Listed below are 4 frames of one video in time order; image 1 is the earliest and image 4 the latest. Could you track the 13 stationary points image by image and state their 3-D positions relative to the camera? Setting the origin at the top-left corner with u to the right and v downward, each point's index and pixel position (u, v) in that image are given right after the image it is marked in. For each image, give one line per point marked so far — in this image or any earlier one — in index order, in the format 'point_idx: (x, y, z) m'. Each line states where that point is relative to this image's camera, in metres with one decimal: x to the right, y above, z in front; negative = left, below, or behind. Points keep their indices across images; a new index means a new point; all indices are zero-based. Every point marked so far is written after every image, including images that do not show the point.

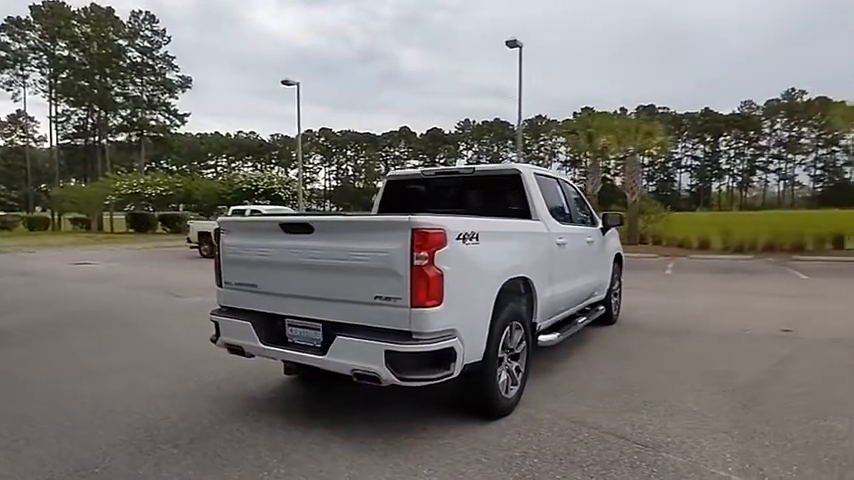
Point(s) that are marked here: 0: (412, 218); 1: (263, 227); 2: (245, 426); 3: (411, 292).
0: (-0.1, +0.1, +3.4) m
1: (-1.3, +0.1, +4.1) m
2: (-1.4, -1.5, +4.1) m
3: (-0.1, -0.4, +3.5) m
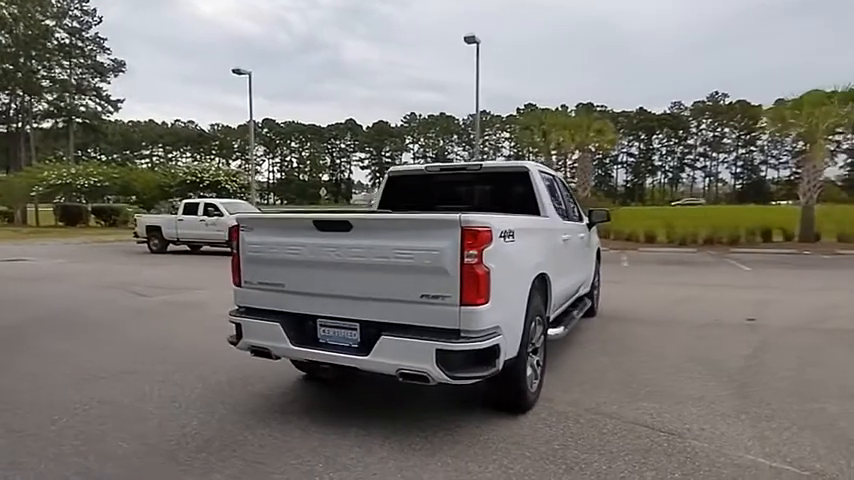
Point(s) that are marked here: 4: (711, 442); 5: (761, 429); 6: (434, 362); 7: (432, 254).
0: (+0.2, +0.2, +3.4) m
1: (-1.0, +0.1, +3.9) m
2: (-1.1, -1.5, +3.9) m
3: (+0.2, -0.3, +3.4) m
4: (+2.2, -1.5, +3.9) m
5: (+2.7, -1.5, +4.2) m
6: (+0.1, -0.8, +3.5) m
7: (0.0, -0.1, +3.5) m
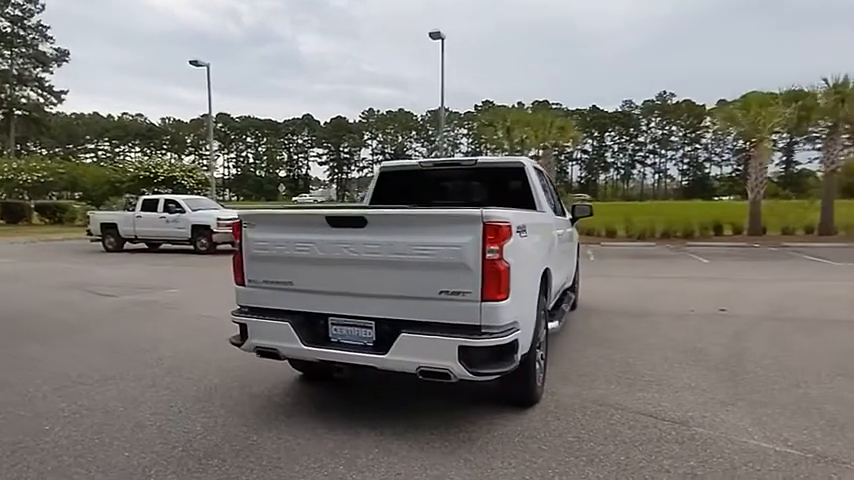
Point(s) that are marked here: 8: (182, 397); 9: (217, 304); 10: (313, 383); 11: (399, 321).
0: (+0.4, +0.2, +3.4) m
1: (-0.9, +0.2, +3.8) m
2: (-1.0, -1.4, +3.8) m
3: (+0.4, -0.3, +3.4) m
4: (+2.3, -1.5, +4.1) m
5: (+2.8, -1.5, +4.4) m
6: (+0.2, -0.8, +3.4) m
7: (+0.2, -0.1, +3.4) m
8: (-2.2, -1.4, +4.5) m
9: (-3.7, -1.1, +9.0) m
10: (-1.1, -1.4, +4.9) m
11: (-0.2, -0.6, +3.6) m
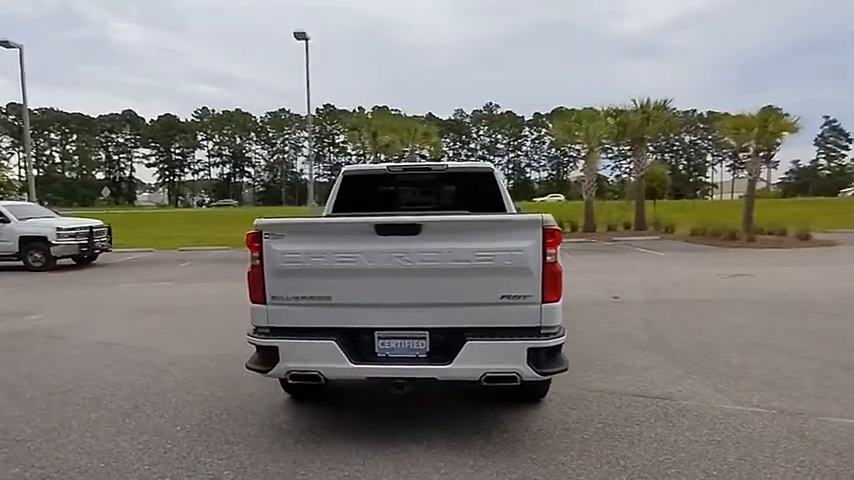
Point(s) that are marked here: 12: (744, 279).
0: (+0.8, +0.2, +3.5) m
1: (-0.6, +0.1, +3.5) m
2: (-0.6, -1.5, +3.5) m
3: (+0.8, -0.3, +3.5) m
4: (+2.5, -1.5, +4.7) m
5: (+2.9, -1.4, +5.2) m
6: (+0.6, -0.8, +3.5) m
7: (+0.6, -0.1, +3.5) m
8: (-1.9, -1.5, +3.9) m
9: (-4.7, -1.4, +7.7) m
10: (-1.0, -1.4, +4.5) m
11: (+0.2, -0.6, +3.6) m
12: (+8.7, -1.1, +14.1) m
